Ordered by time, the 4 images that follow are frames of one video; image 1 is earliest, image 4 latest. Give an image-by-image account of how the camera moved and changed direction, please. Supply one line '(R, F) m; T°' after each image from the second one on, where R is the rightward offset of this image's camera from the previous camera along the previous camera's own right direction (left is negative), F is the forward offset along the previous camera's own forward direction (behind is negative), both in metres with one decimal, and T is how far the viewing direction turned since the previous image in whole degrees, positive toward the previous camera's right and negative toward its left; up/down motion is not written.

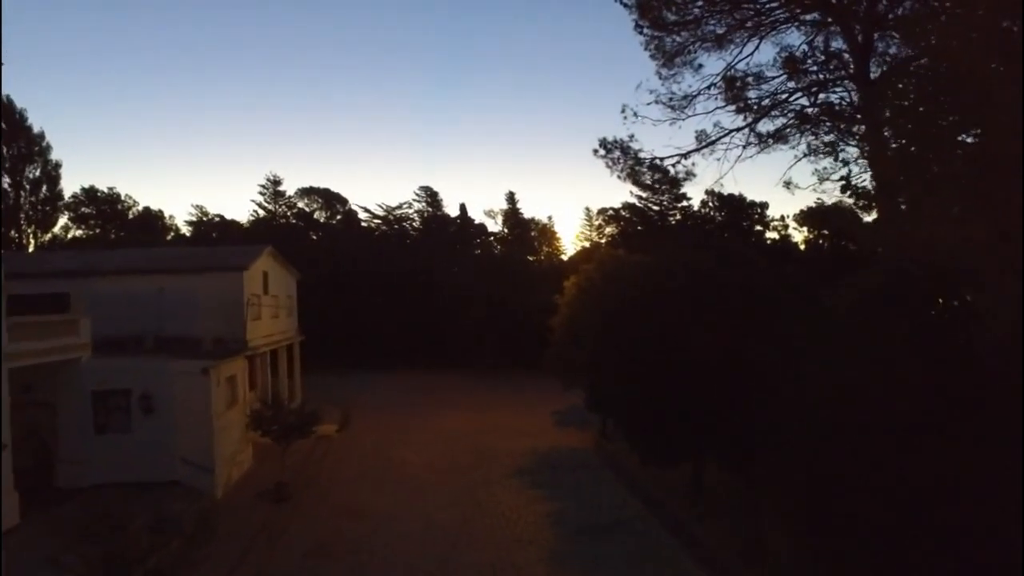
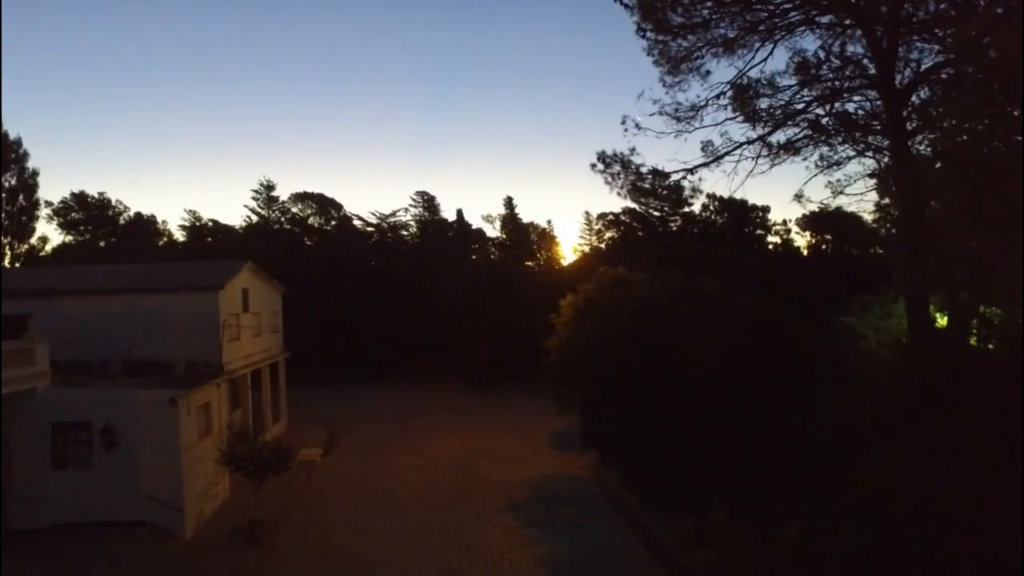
(+0.1, +1.1) m; 0°
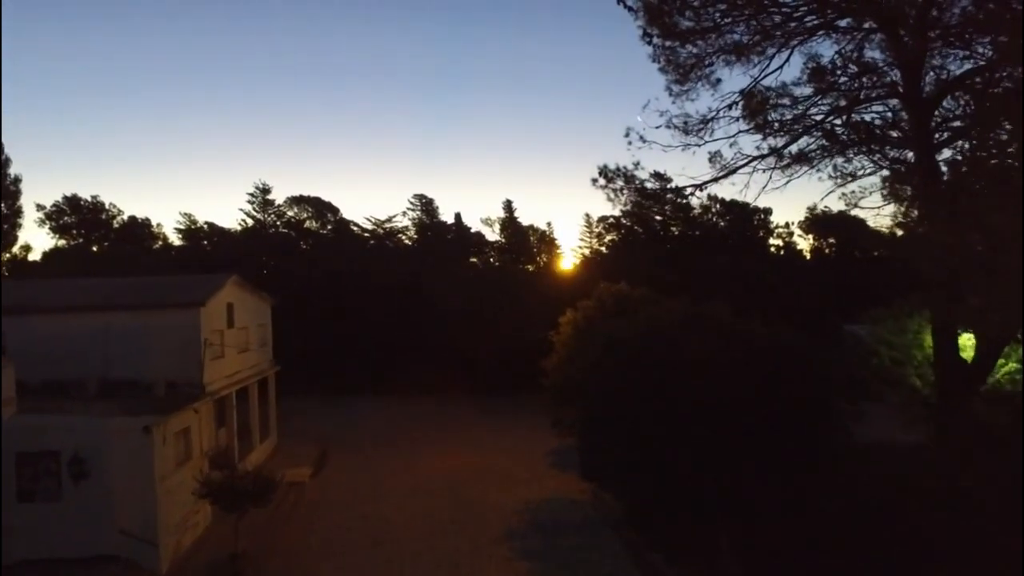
(+0.1, +0.9) m; 0°
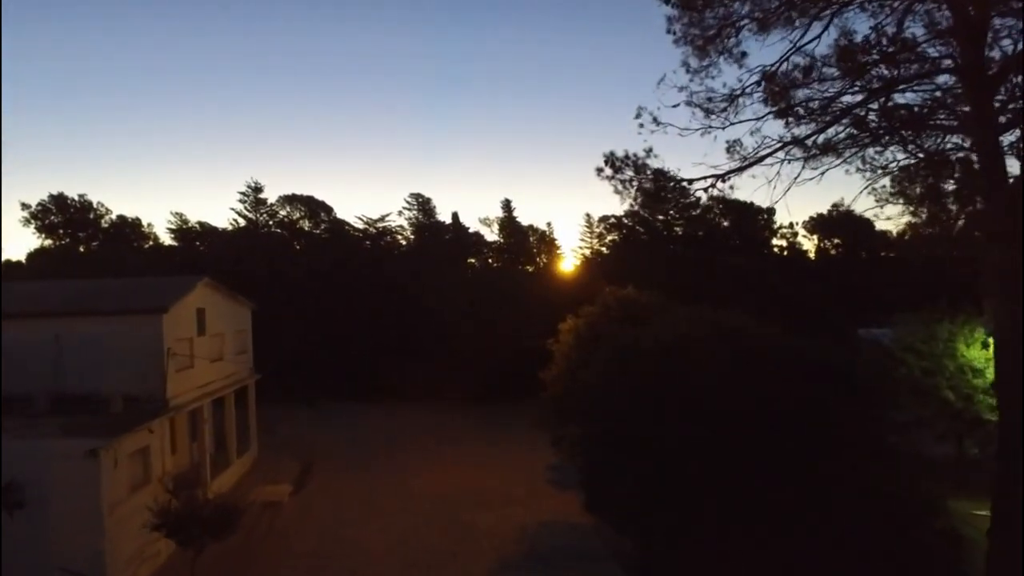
(+0.1, +1.5) m; 0°
